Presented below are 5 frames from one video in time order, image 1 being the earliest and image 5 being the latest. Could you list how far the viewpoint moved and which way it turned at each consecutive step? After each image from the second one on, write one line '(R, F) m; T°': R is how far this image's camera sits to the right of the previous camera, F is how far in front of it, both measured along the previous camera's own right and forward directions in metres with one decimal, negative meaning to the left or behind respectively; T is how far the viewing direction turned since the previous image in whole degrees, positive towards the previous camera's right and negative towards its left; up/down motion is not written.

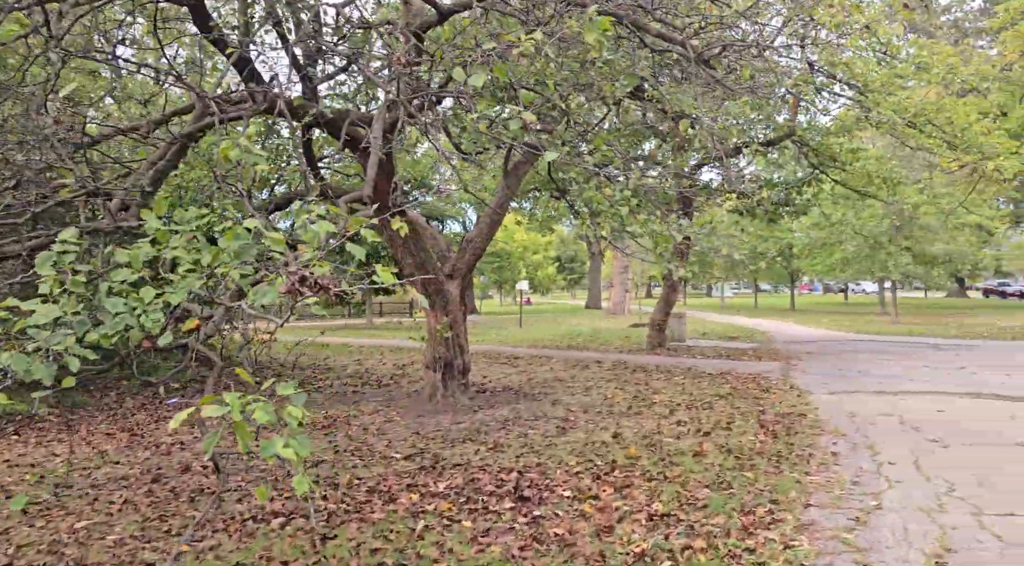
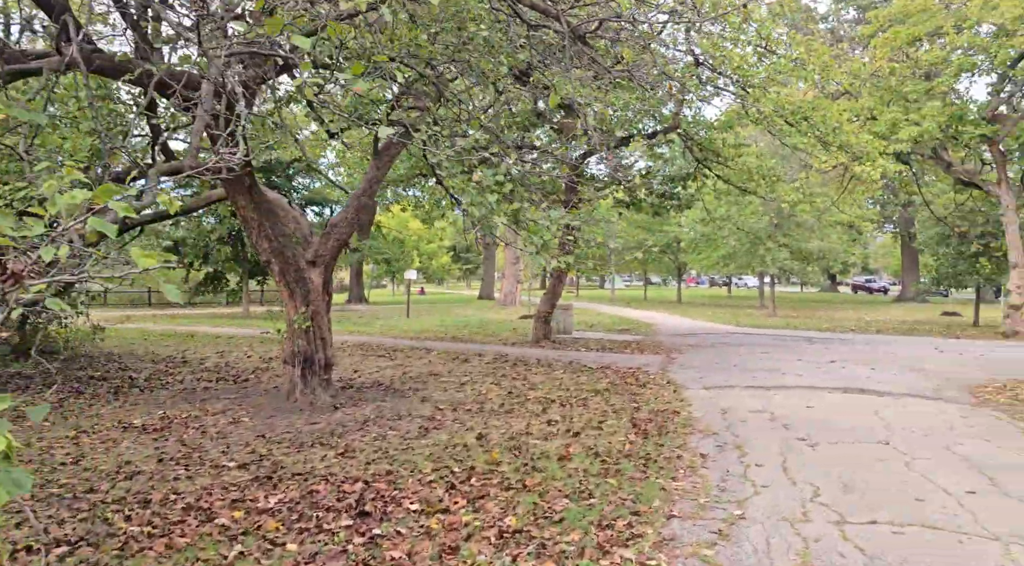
(+0.3, +0.5) m; +8°
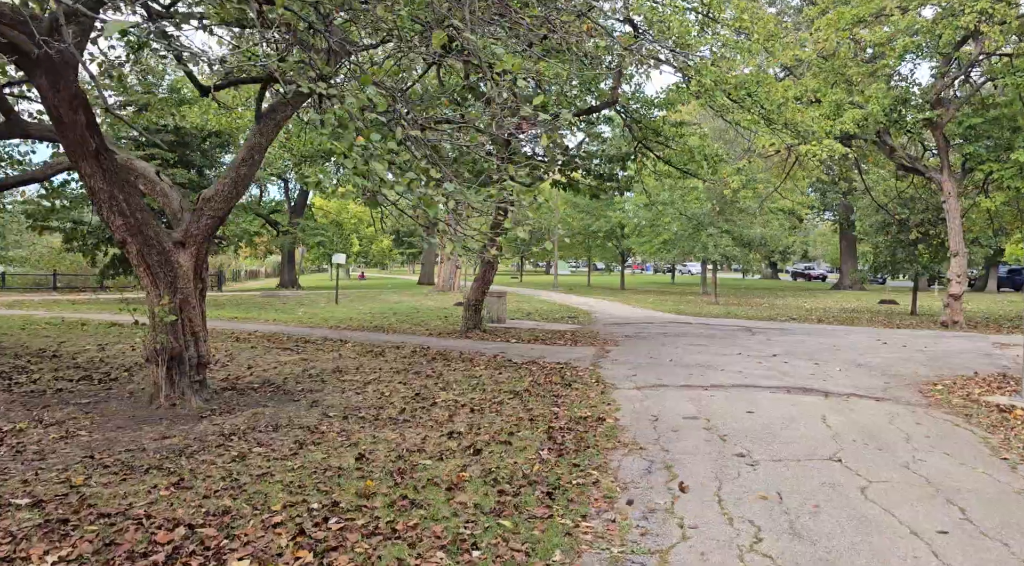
(+0.4, +1.1) m; +4°
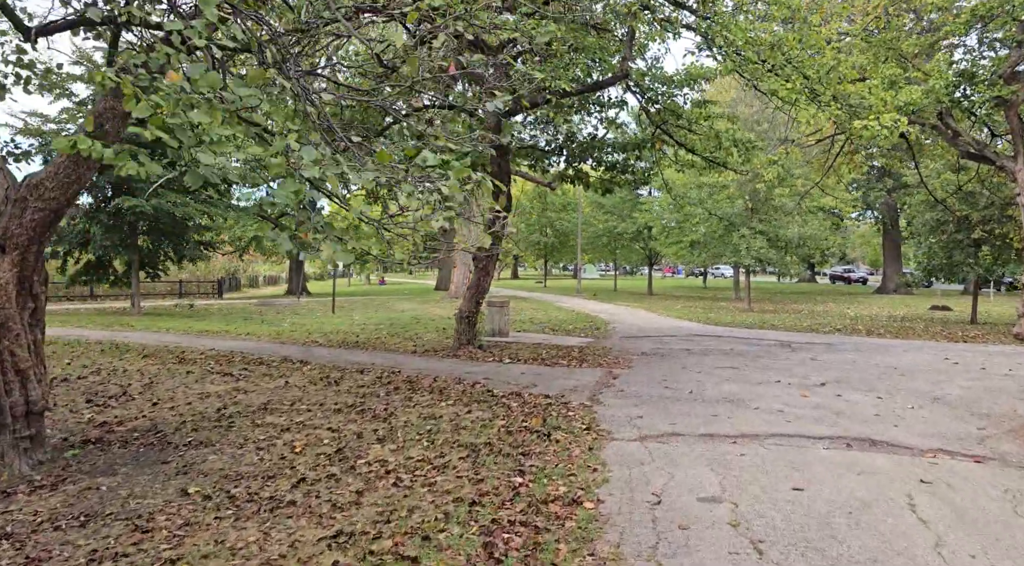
(+0.6, +2.2) m; -2°
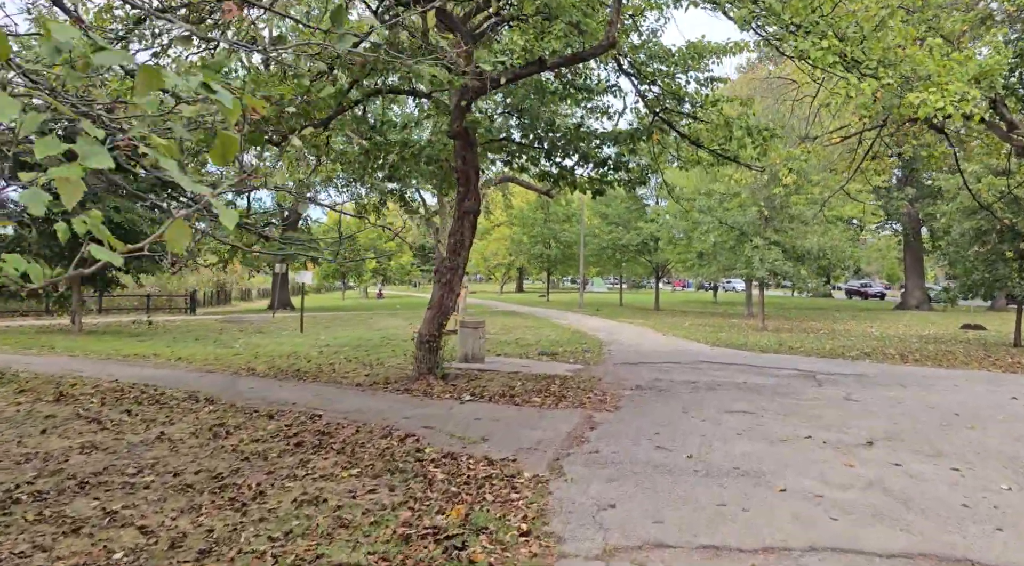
(+0.6, +2.3) m; -1°
